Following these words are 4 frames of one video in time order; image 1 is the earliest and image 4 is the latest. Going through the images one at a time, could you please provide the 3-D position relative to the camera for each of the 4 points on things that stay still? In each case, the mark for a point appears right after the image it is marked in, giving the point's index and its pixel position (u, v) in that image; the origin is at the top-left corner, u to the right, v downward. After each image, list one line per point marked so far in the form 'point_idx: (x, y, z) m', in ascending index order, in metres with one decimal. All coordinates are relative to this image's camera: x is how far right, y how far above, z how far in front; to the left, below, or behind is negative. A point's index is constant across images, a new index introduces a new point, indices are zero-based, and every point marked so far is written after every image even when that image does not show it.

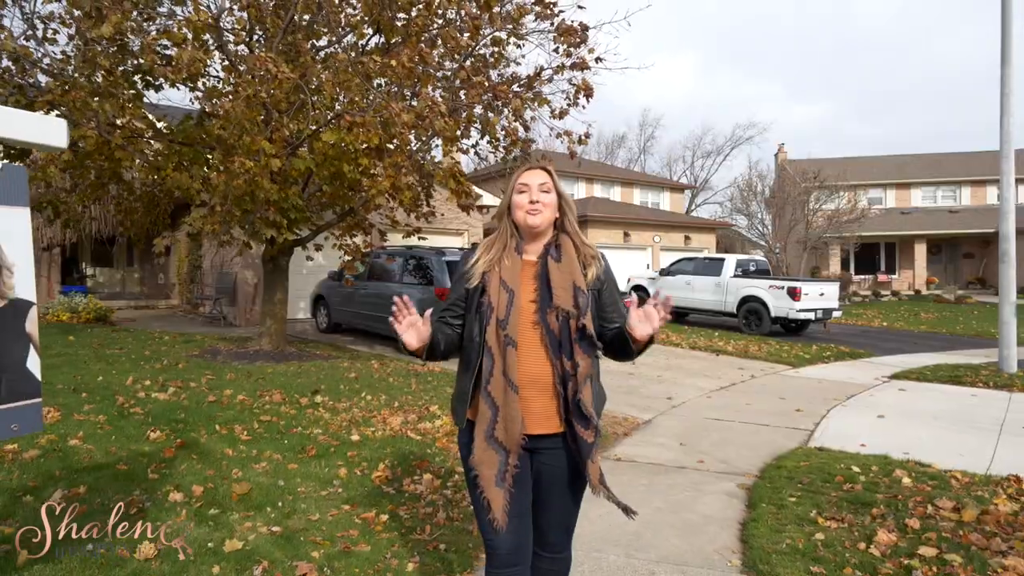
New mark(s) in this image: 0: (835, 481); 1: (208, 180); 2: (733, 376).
0: (+2.3, -1.4, +4.8) m
1: (-3.8, +1.4, +8.3) m
2: (+3.6, -1.4, +10.8) m
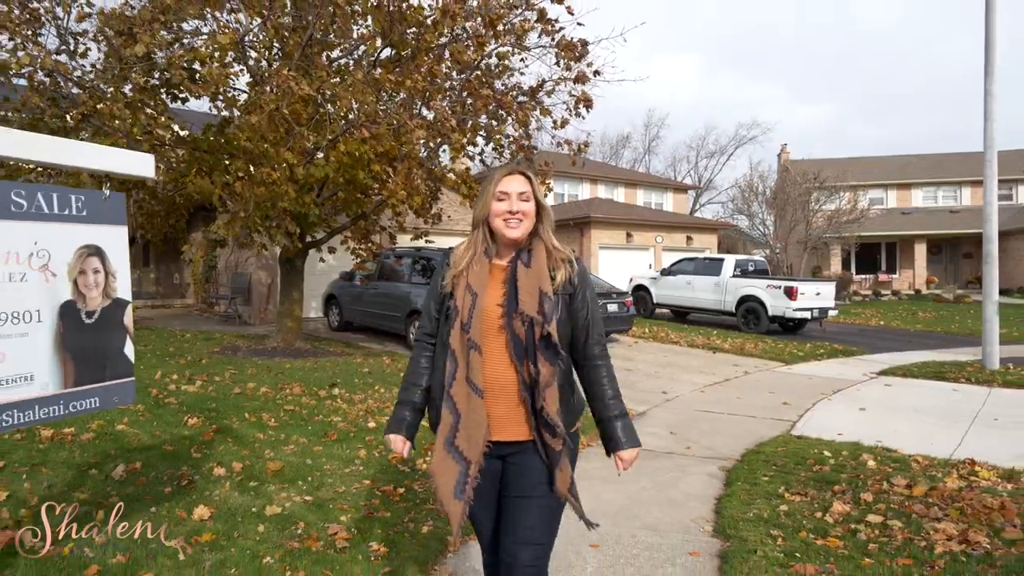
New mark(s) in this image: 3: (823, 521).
0: (+2.3, -1.4, +5.3) m
1: (-3.8, +1.4, +8.8) m
2: (+3.7, -1.4, +11.3) m
3: (+1.8, -1.4, +3.9) m
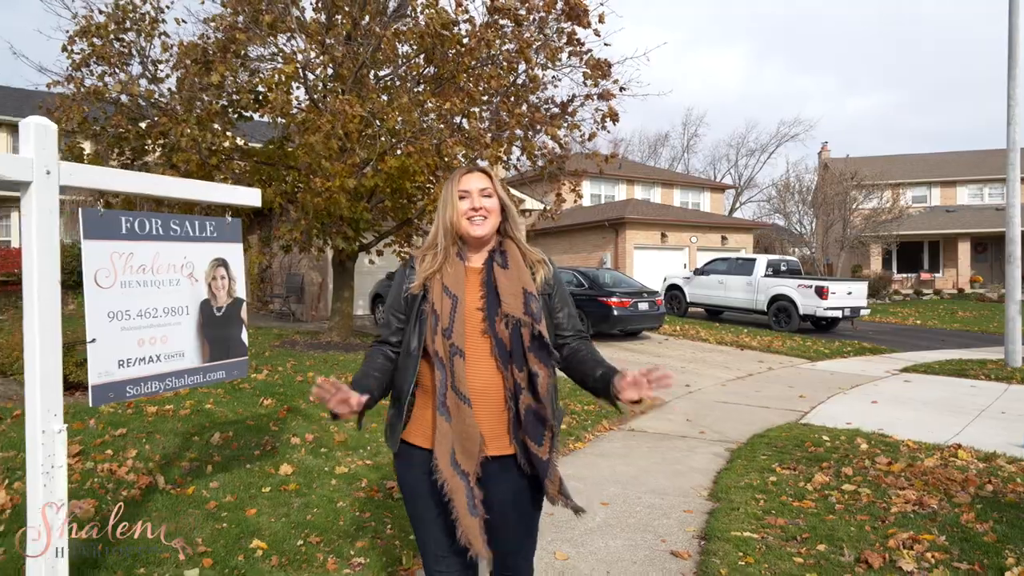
0: (+2.6, -1.4, +5.9) m
1: (-3.3, +1.4, +9.8) m
2: (+4.3, -1.4, +11.8) m
3: (+2.0, -1.4, +4.6) m
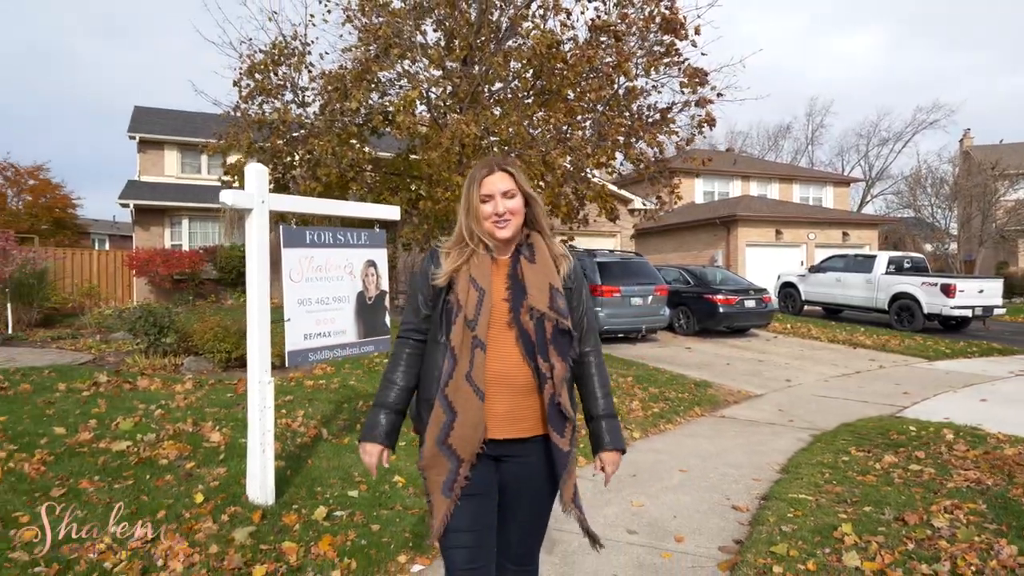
0: (+3.5, -1.4, +6.3) m
1: (-1.6, +1.4, +11.1) m
2: (+6.1, -1.4, +11.8) m
3: (+2.7, -1.3, +5.0) m
